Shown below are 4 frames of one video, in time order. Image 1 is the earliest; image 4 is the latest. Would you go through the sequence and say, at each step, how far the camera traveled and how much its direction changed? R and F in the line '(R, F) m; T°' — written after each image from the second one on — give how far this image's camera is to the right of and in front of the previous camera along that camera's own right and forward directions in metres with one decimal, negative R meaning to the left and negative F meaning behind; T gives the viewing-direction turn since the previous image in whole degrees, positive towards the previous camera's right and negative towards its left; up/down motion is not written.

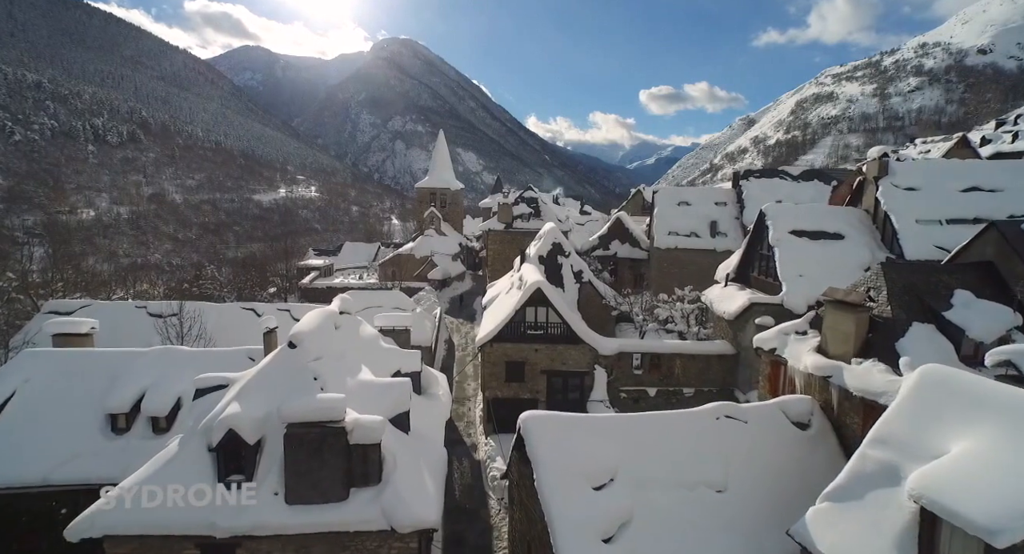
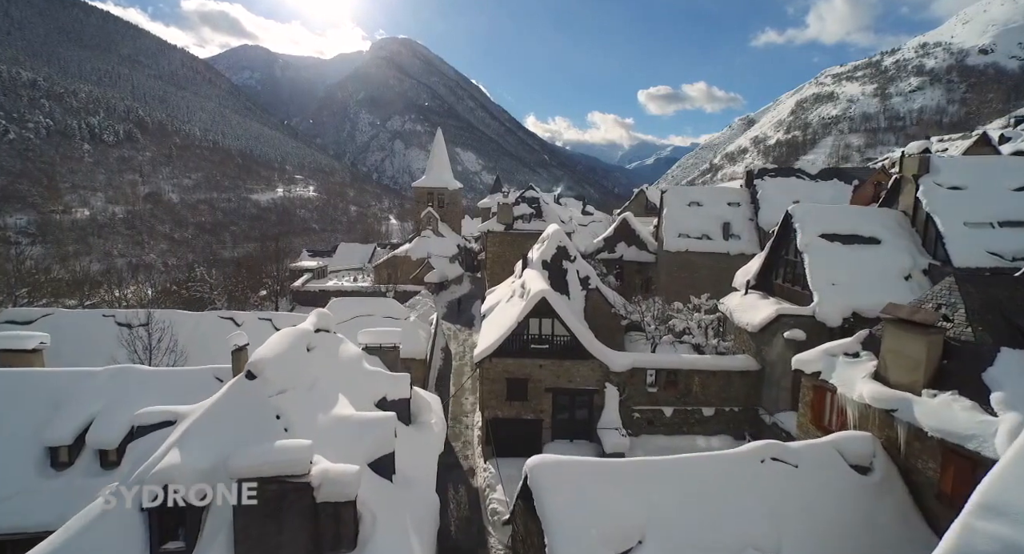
(-0.1, +1.7) m; 0°
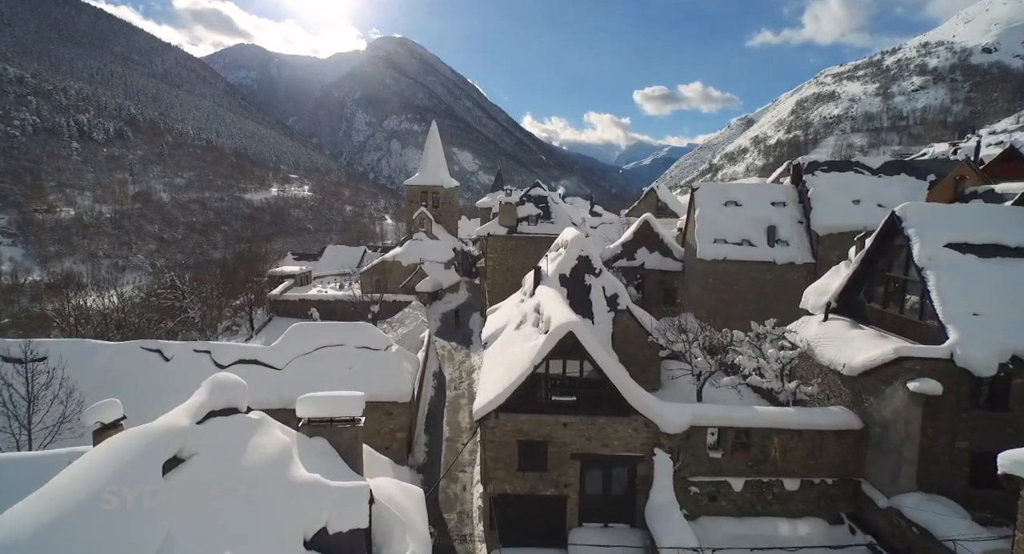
(-0.4, +4.4) m; 0°
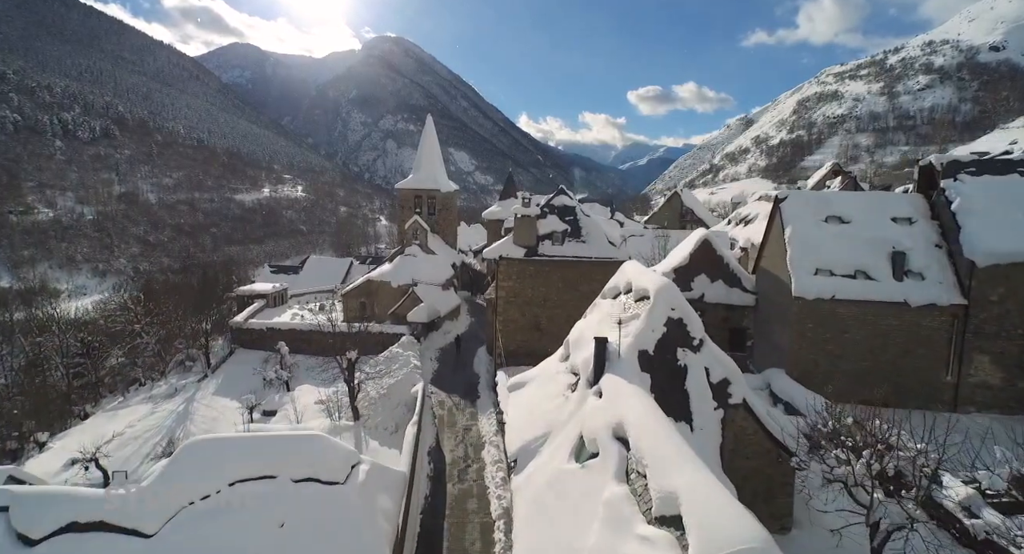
(-1.0, +6.7) m; 0°
